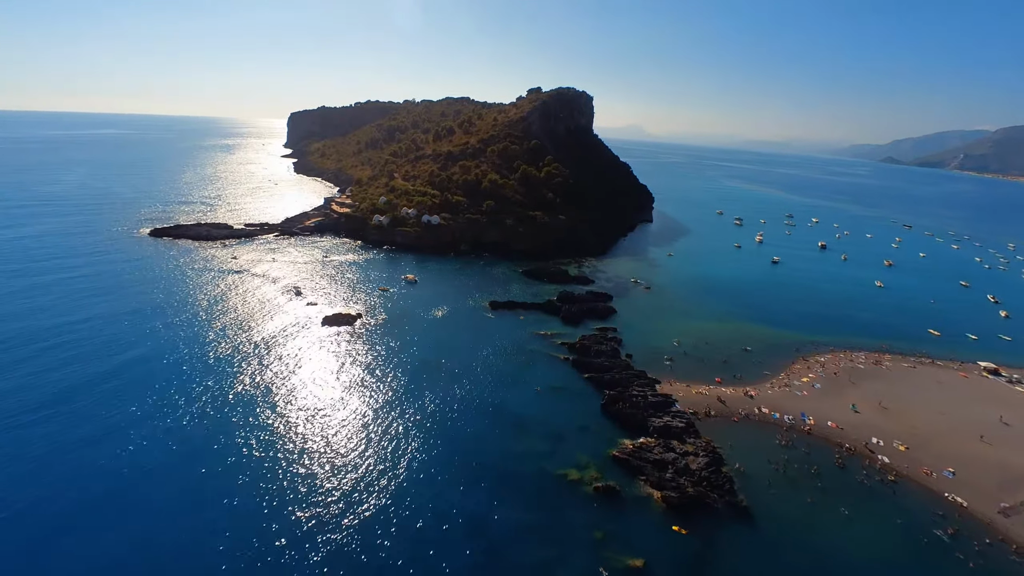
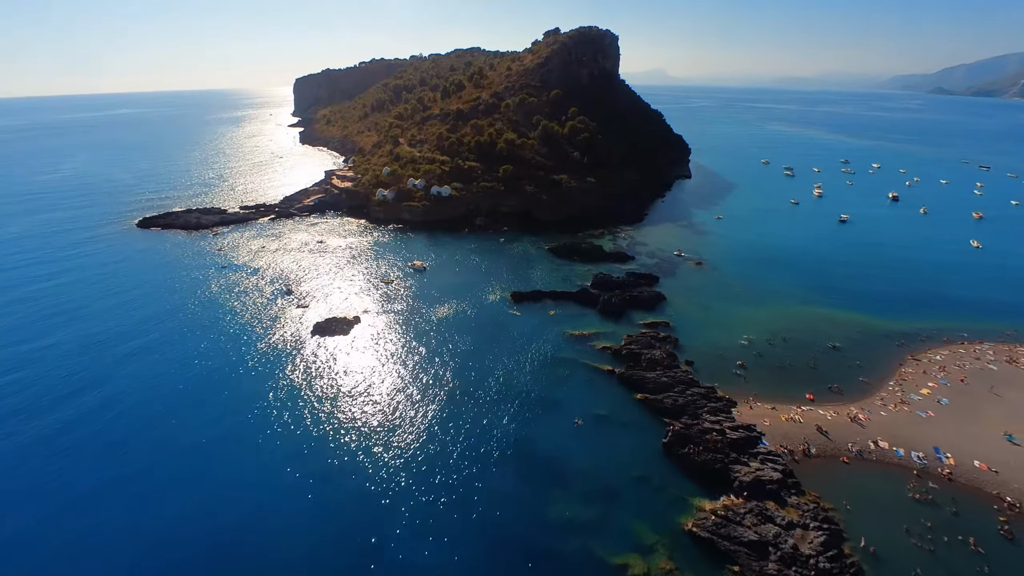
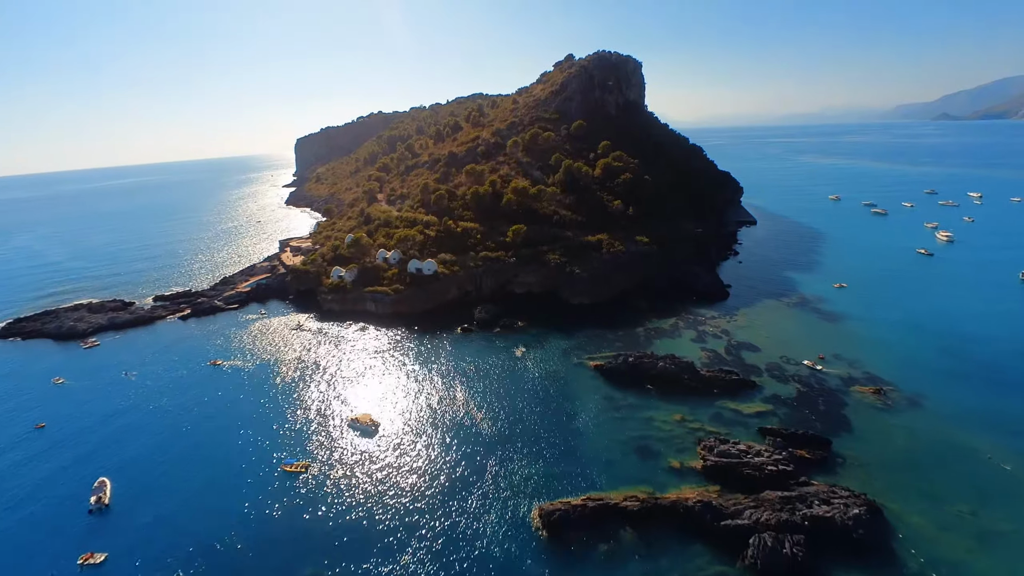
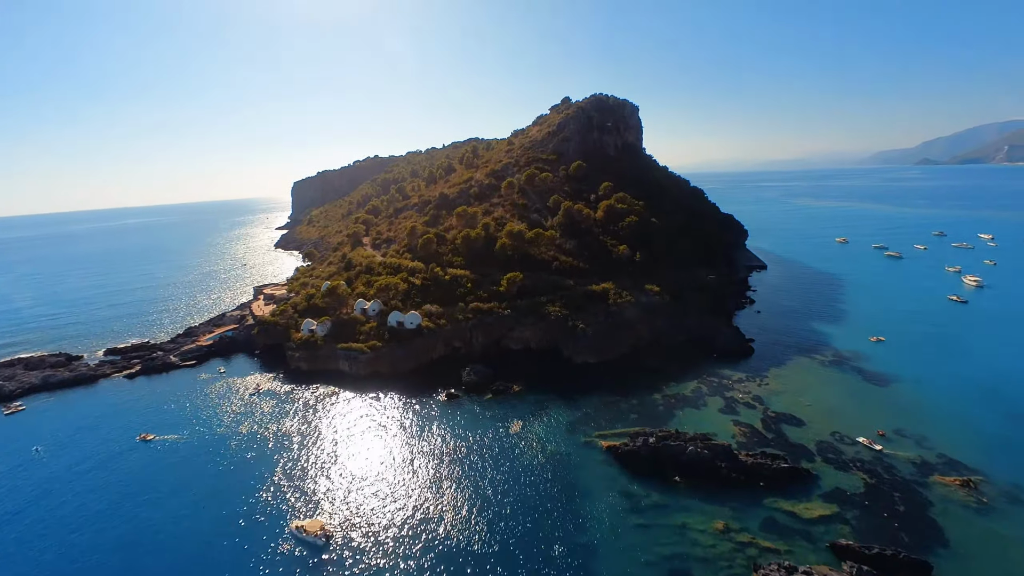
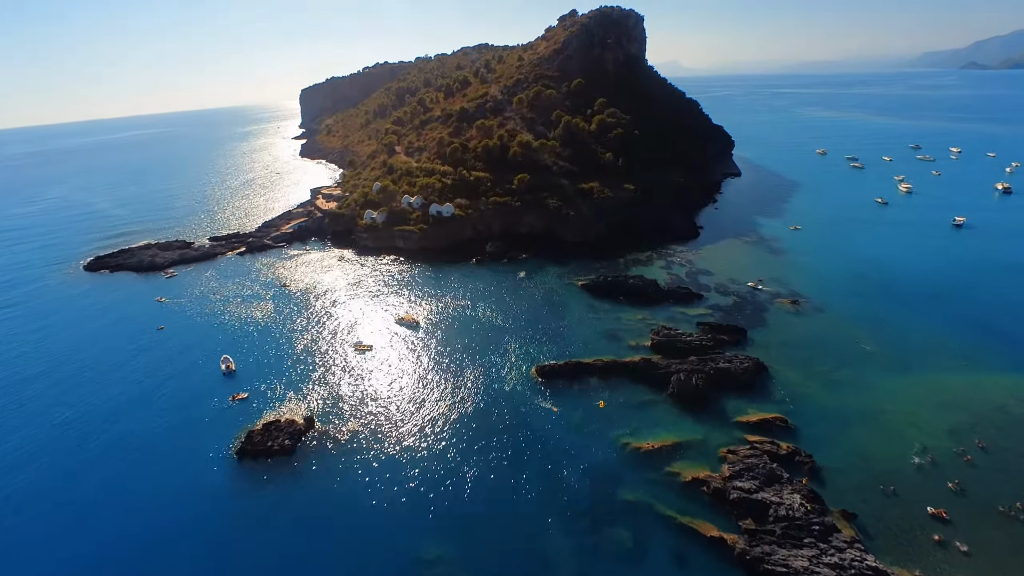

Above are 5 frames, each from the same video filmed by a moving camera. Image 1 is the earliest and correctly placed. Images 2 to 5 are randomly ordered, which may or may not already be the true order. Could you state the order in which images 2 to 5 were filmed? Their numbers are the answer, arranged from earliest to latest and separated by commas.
2, 5, 3, 4
